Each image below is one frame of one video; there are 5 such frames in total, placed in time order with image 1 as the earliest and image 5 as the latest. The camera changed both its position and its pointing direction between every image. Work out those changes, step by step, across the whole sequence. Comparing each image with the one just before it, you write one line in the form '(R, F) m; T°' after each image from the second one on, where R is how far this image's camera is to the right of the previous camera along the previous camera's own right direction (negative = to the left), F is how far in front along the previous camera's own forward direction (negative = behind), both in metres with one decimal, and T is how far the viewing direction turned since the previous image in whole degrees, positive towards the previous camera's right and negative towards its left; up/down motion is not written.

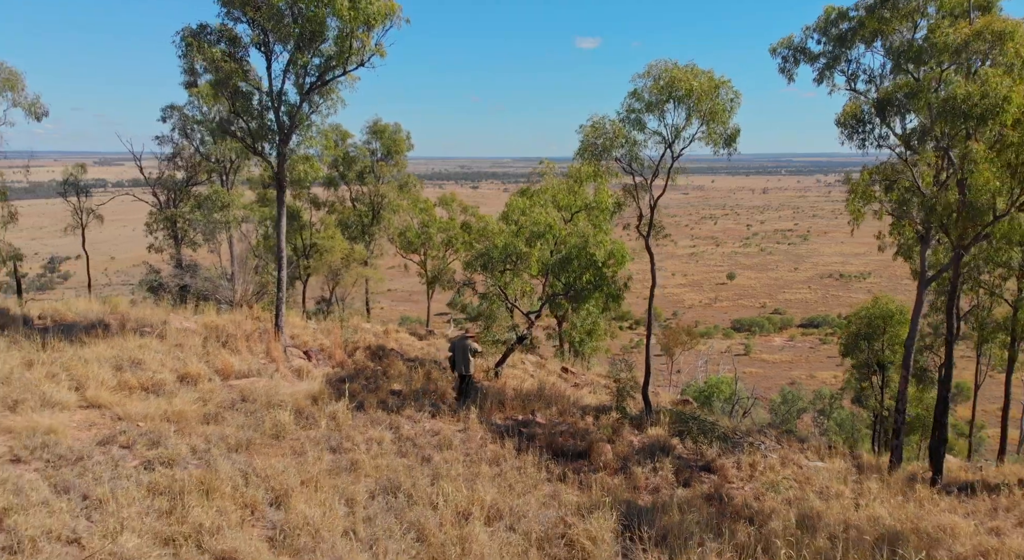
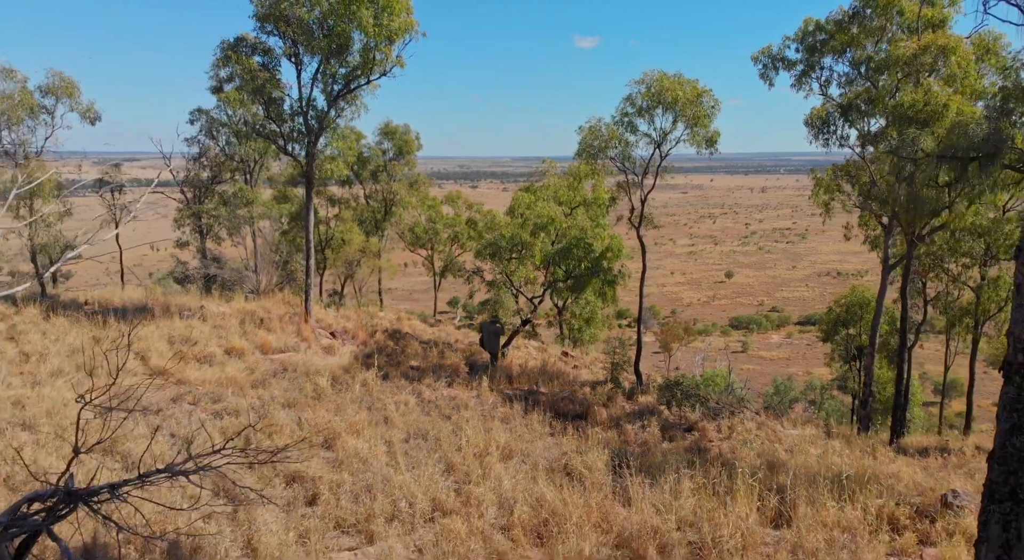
(-0.1, -1.3) m; 0°
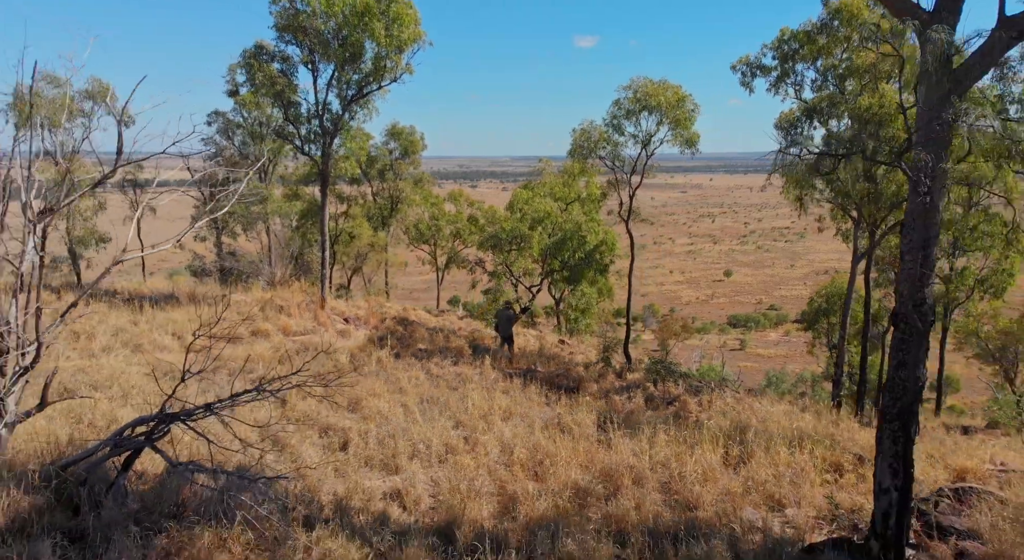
(0.0, -1.1) m; 0°
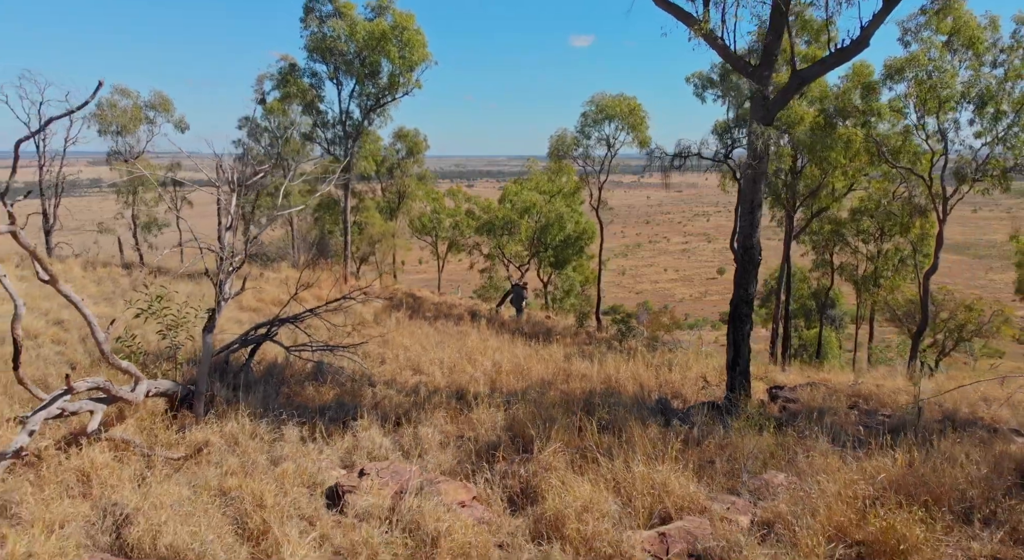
(+0.1, -2.9) m; 0°
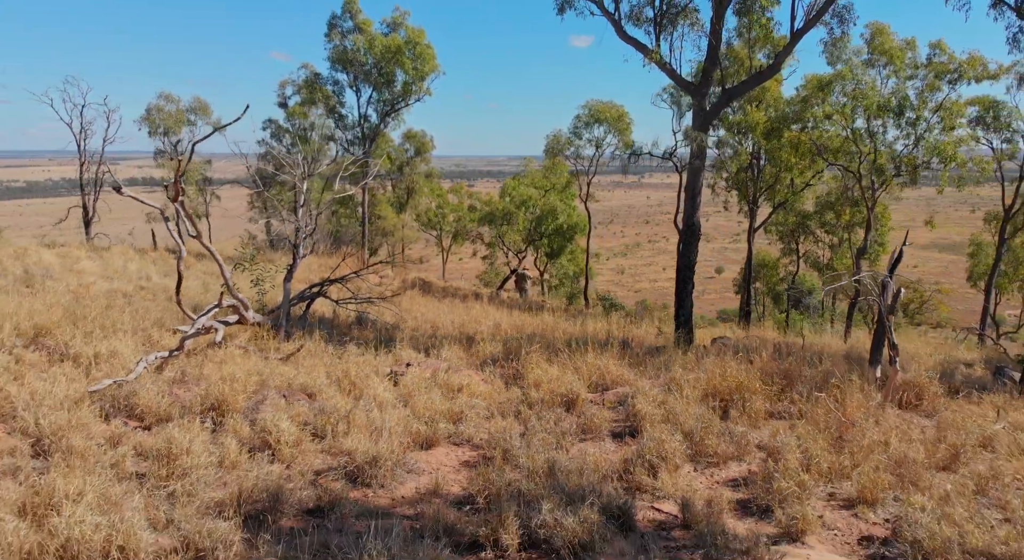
(0.0, -2.3) m; 0°
